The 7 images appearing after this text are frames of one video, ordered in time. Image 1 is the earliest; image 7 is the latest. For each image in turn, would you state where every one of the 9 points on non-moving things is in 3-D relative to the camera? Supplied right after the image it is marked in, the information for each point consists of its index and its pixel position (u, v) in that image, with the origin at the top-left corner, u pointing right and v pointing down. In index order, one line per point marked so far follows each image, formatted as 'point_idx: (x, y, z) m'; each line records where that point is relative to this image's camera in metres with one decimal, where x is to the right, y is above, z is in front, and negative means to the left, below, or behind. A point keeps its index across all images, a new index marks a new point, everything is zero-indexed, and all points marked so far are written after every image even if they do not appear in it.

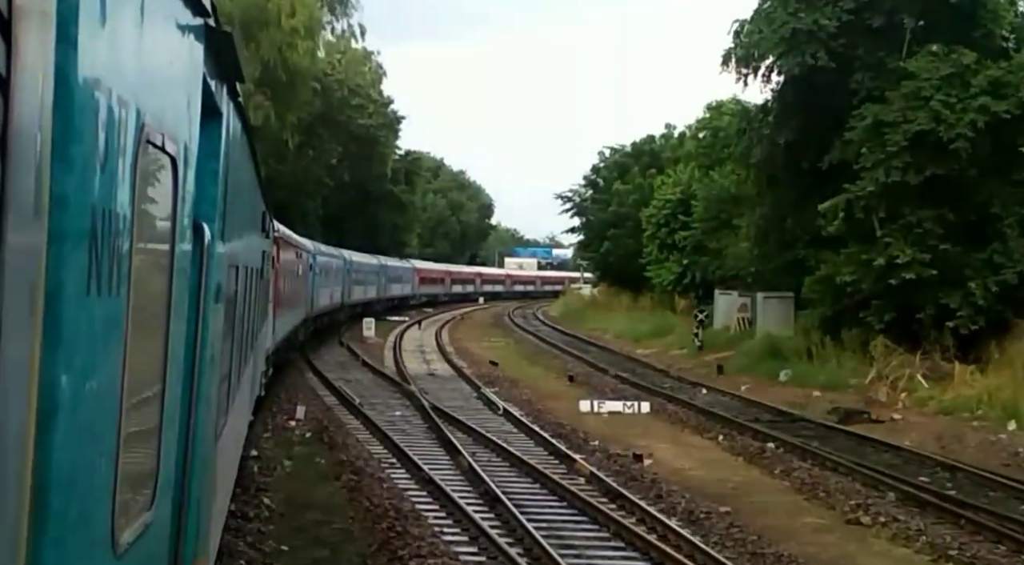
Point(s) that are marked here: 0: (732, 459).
0: (+2.2, -1.8, +16.0) m
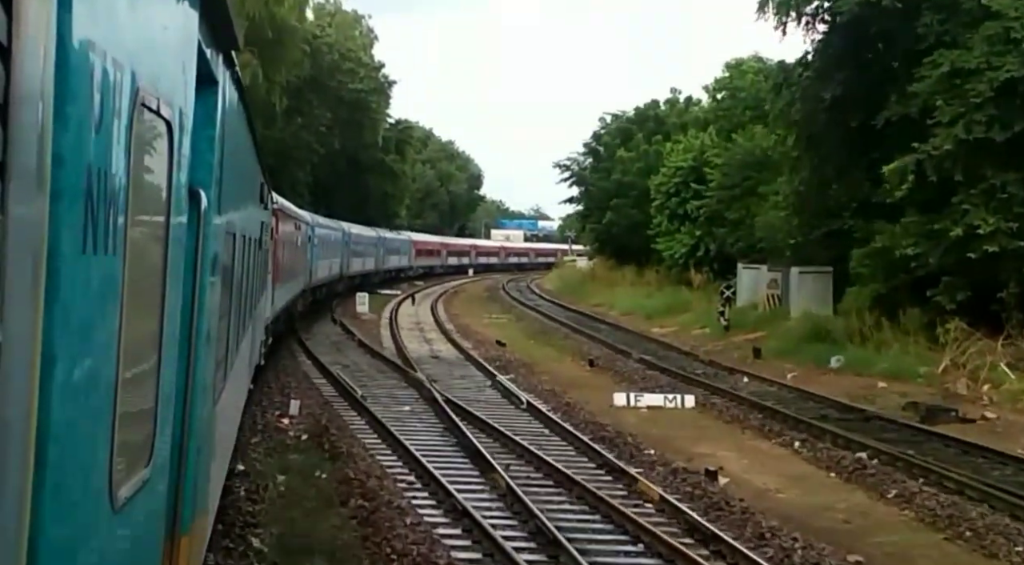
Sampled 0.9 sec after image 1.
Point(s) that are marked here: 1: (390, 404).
0: (+2.6, -1.6, +13.1) m
1: (-1.5, -1.4, +18.8) m
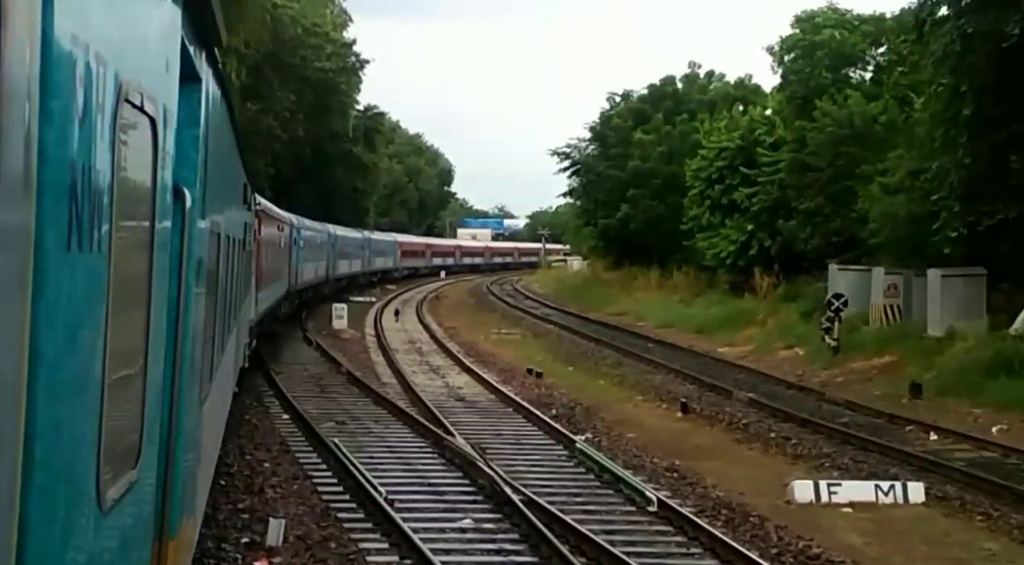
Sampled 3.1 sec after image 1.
0: (+3.6, -1.7, +6.0) m
1: (-0.6, -1.6, +11.6) m
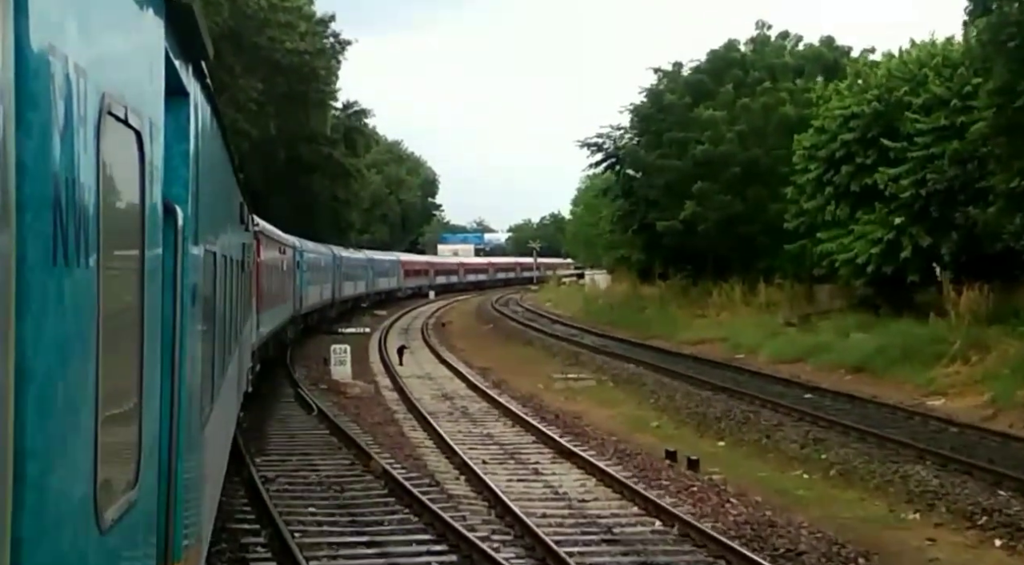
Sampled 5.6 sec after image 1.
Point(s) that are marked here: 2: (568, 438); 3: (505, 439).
0: (+5.2, -1.8, -2.7) m
1: (+0.9, -1.9, +2.8) m
2: (+0.6, -1.8, +17.9) m
3: (0.0, -1.8, +17.9) m
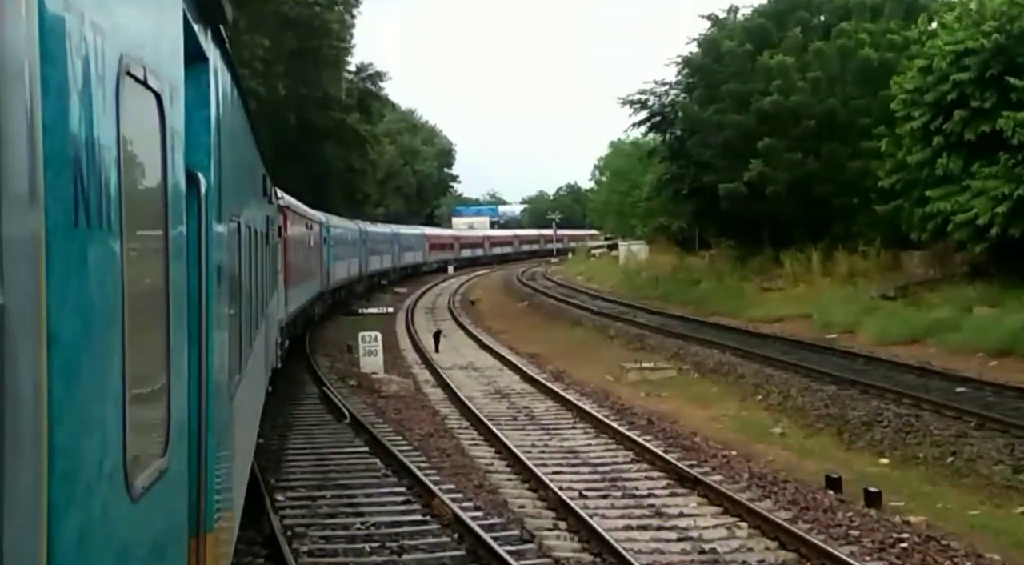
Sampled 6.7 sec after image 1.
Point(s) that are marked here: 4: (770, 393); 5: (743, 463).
0: (+5.9, -1.8, -6.6) m
1: (+1.6, -1.9, -1.0) m
2: (+1.5, -1.5, +14.1) m
3: (+0.8, -1.6, +14.0) m
4: (+2.9, -1.2, +17.4) m
5: (+1.9, -1.5, +13.3) m
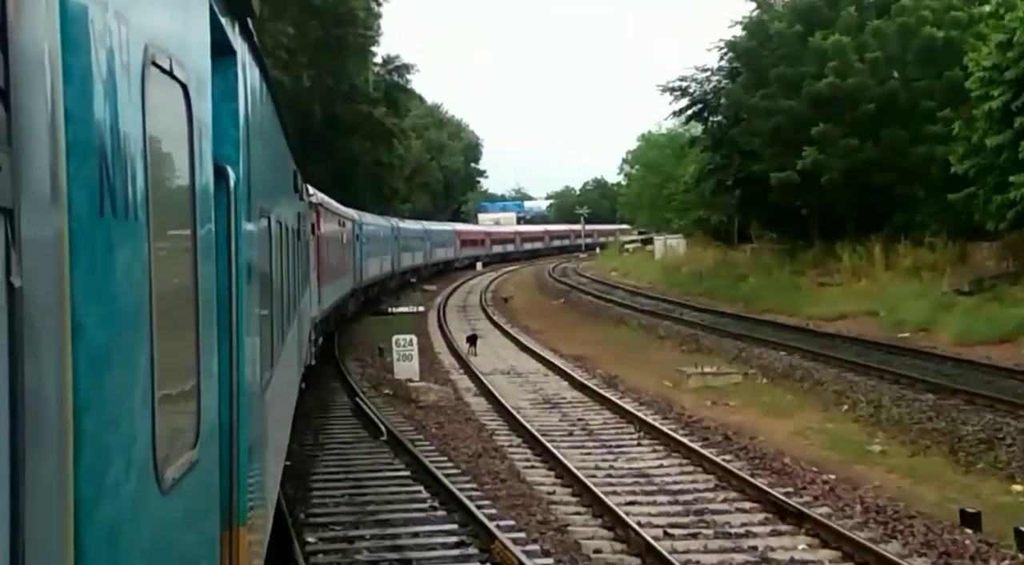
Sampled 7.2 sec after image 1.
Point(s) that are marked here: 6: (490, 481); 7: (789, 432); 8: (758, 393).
0: (+6.0, -1.8, -8.5) m
1: (+1.9, -1.9, -2.9) m
2: (+2.0, -1.5, +12.2) m
3: (+1.3, -1.6, +12.2) m
4: (+3.4, -1.2, +15.5) m
5: (+2.4, -1.5, +11.4) m
6: (-0.1, -1.6, +12.9) m
7: (+2.6, -1.4, +14.7) m
8: (+2.8, -1.2, +18.0) m
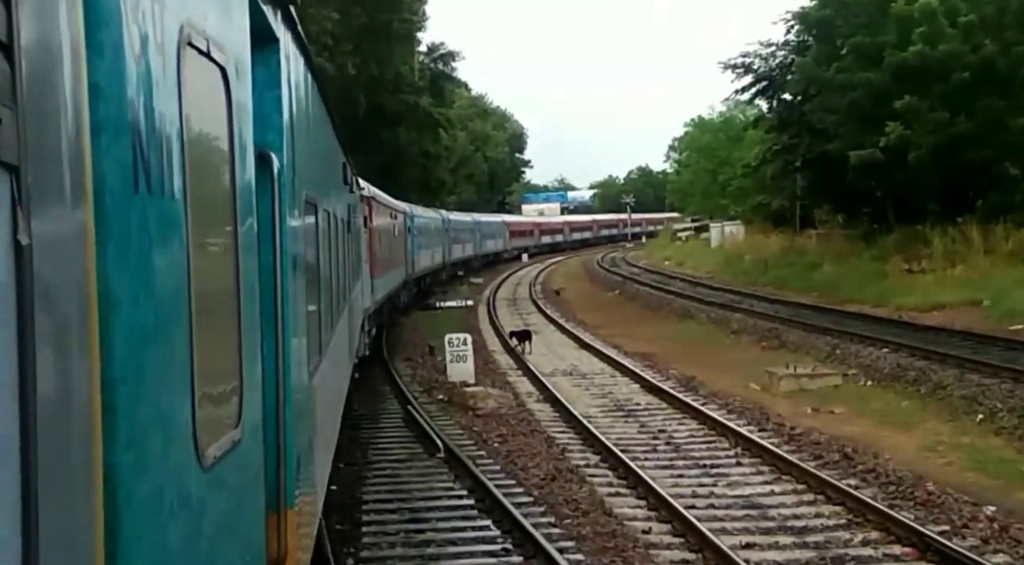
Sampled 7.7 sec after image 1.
0: (+6.0, -1.8, -10.9) m
1: (+2.0, -1.9, -5.2) m
2: (+2.5, -1.4, +9.9) m
3: (+1.9, -1.5, +9.9) m
4: (+4.1, -1.0, +13.1) m
5: (+2.9, -1.4, +9.1) m
6: (+0.4, -1.6, +10.6) m
7: (+3.3, -1.3, +12.4) m
8: (+3.5, -1.1, +15.6) m
